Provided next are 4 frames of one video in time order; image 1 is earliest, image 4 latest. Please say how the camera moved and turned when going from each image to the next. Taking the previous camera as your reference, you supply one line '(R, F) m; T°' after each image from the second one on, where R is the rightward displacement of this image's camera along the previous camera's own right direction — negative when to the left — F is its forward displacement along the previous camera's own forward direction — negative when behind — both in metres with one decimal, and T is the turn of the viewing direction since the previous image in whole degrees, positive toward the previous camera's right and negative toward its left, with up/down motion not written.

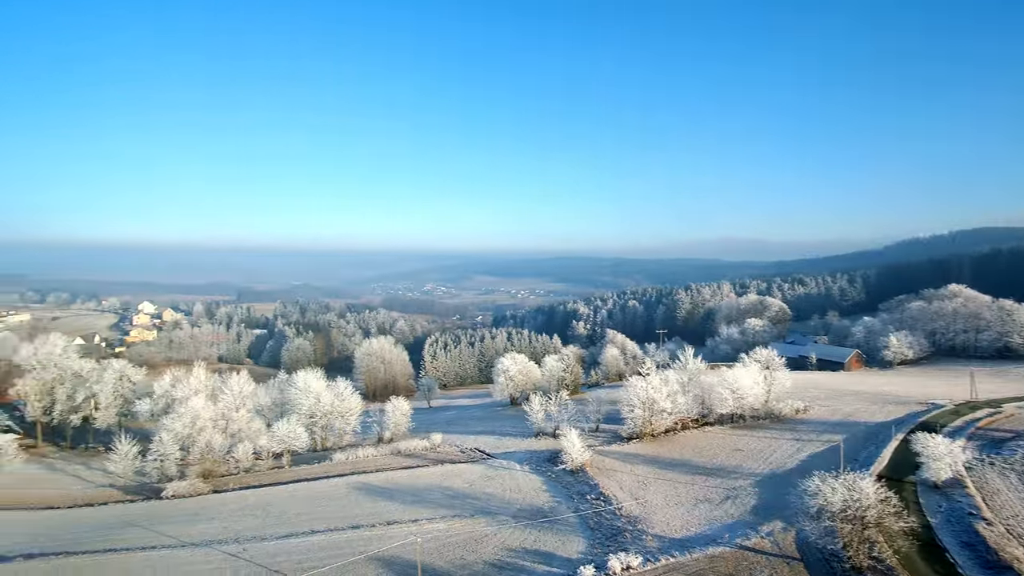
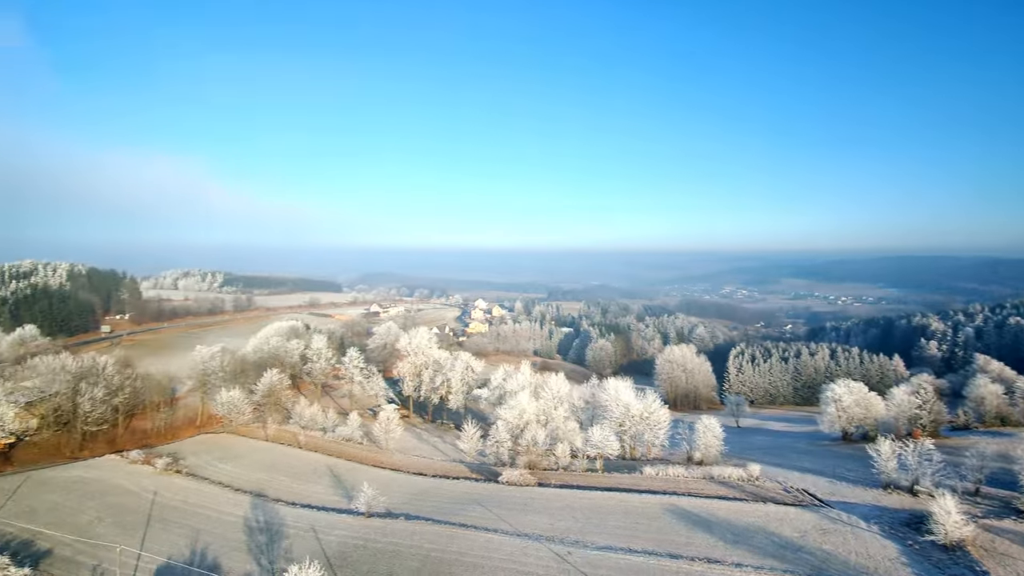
(-1.7, +0.8) m; -30°
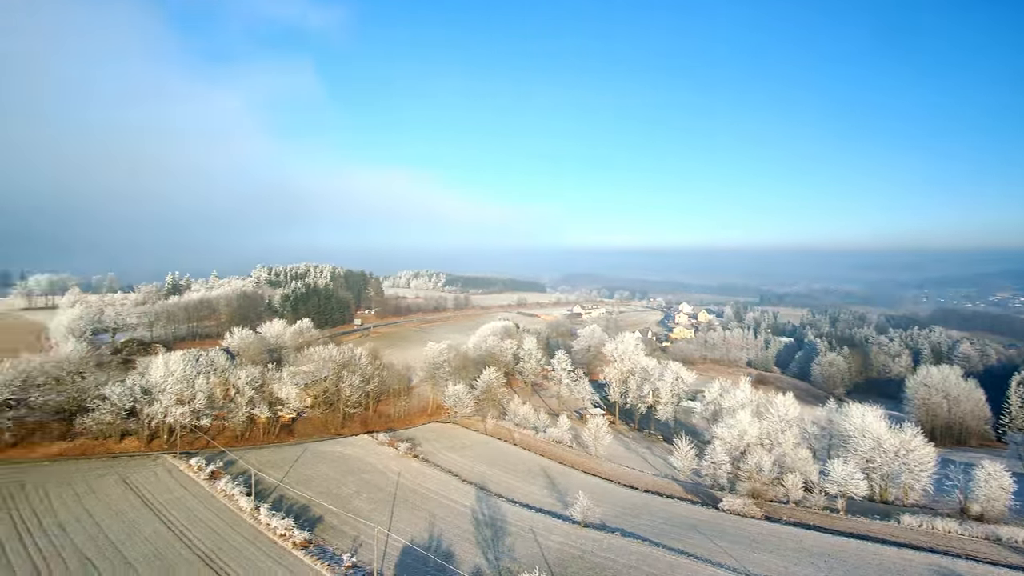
(-1.1, +0.5) m; -20°
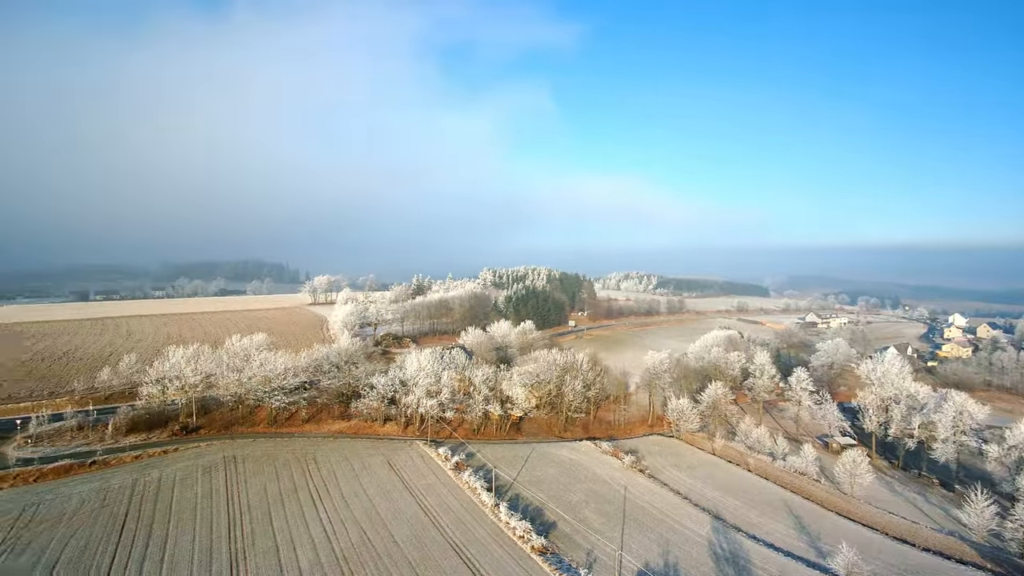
(-1.3, +0.5) m; -21°
